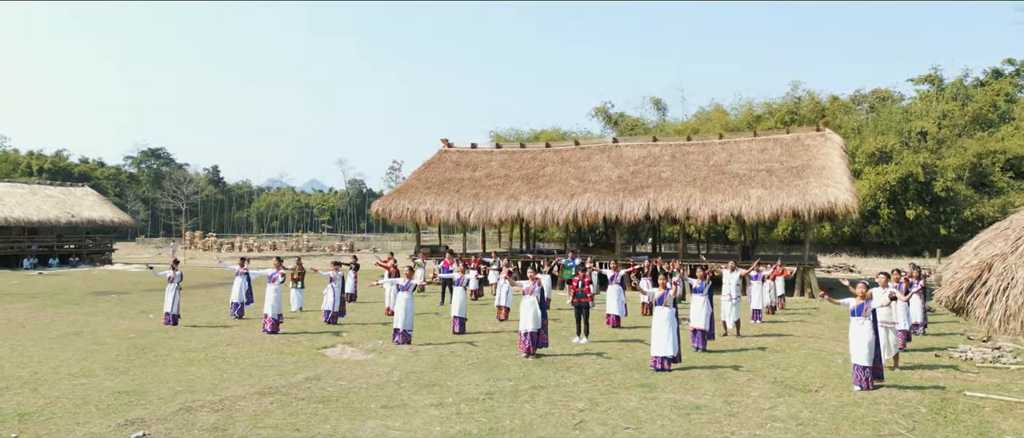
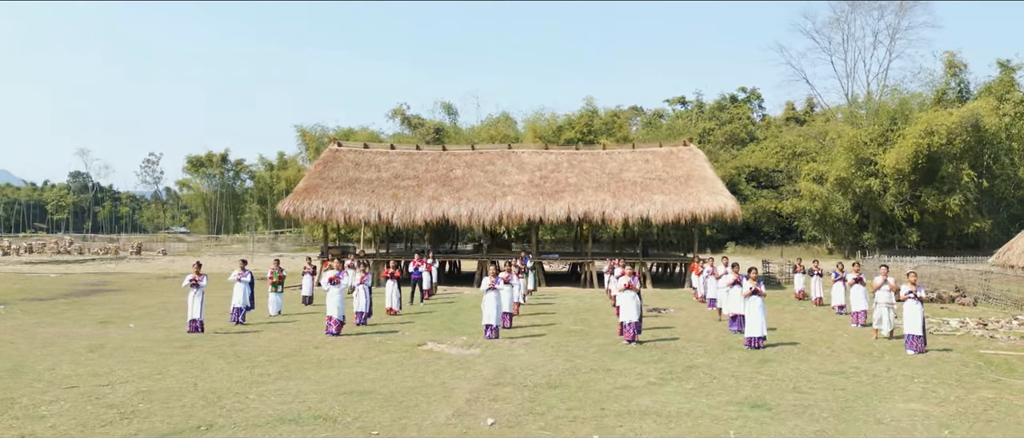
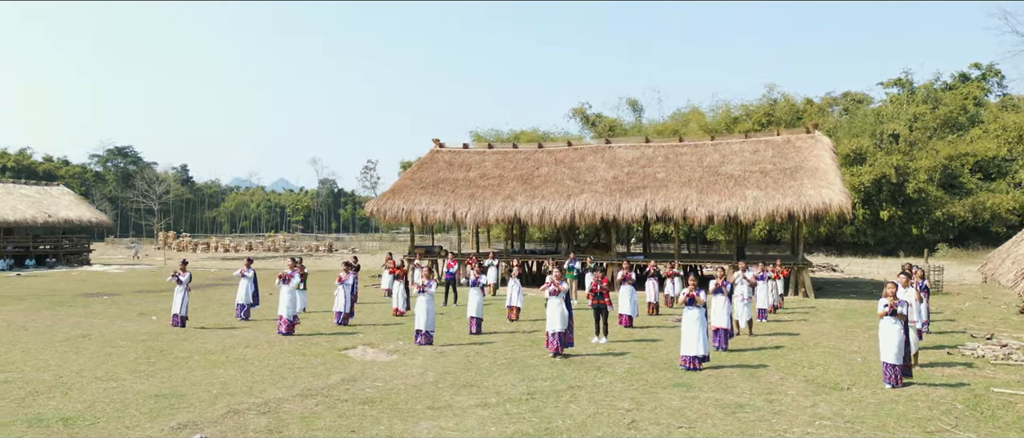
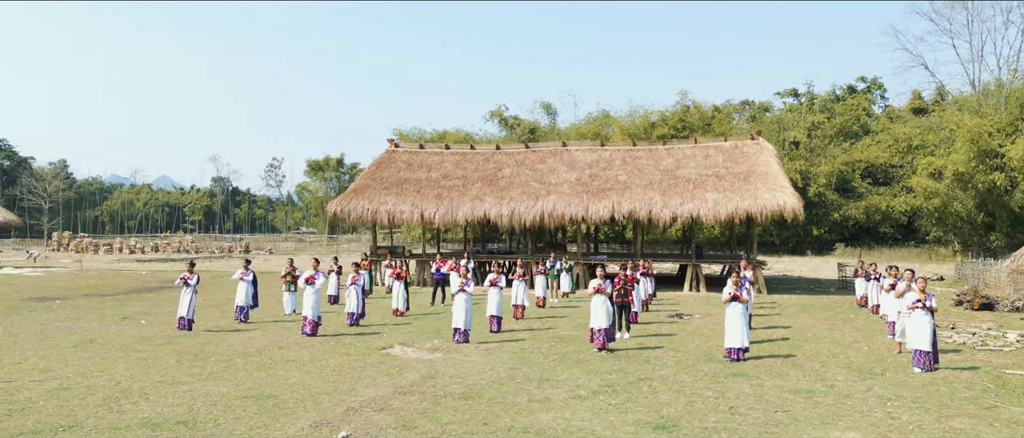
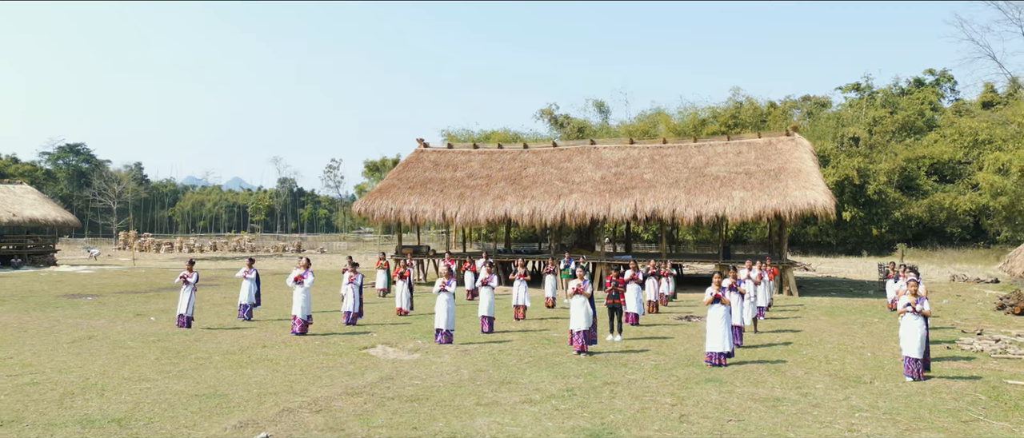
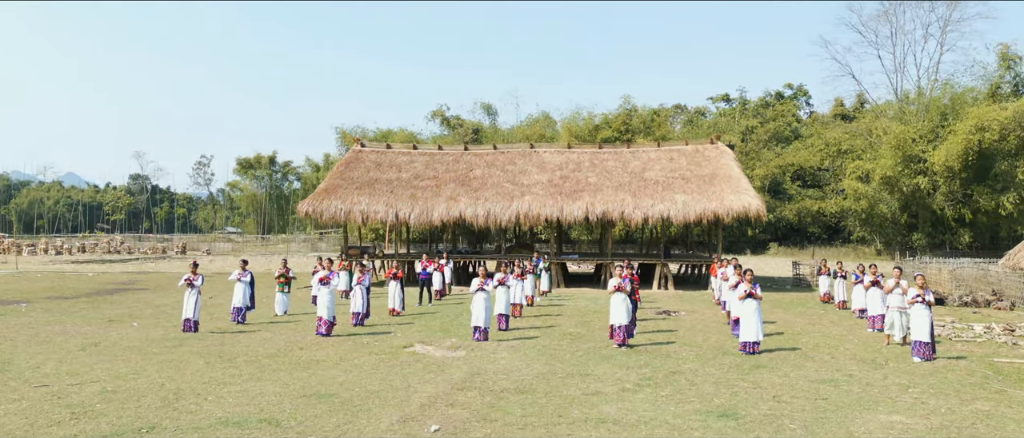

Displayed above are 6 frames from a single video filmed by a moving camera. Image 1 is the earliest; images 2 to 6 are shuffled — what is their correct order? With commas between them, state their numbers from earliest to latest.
3, 5, 4, 6, 2
